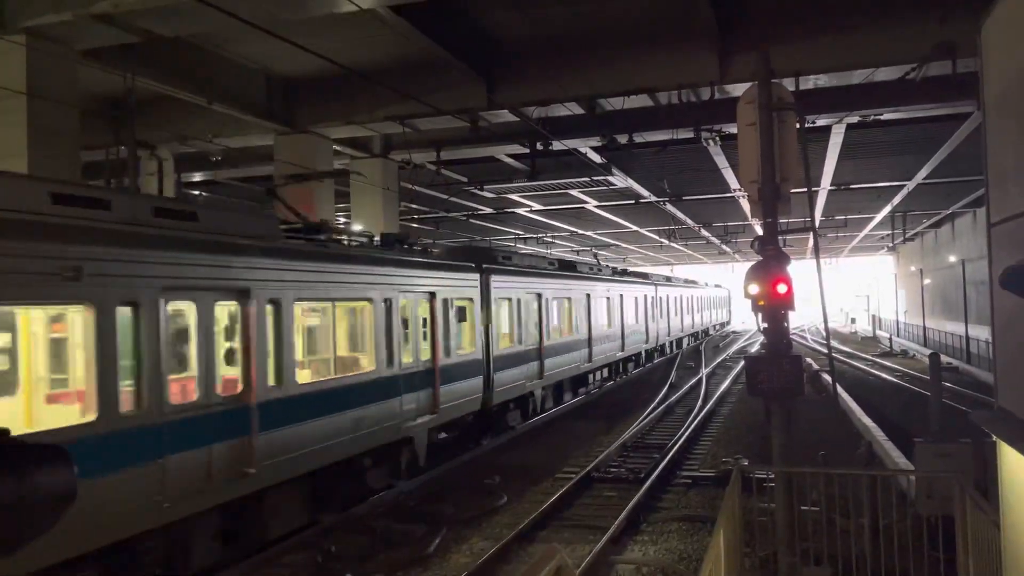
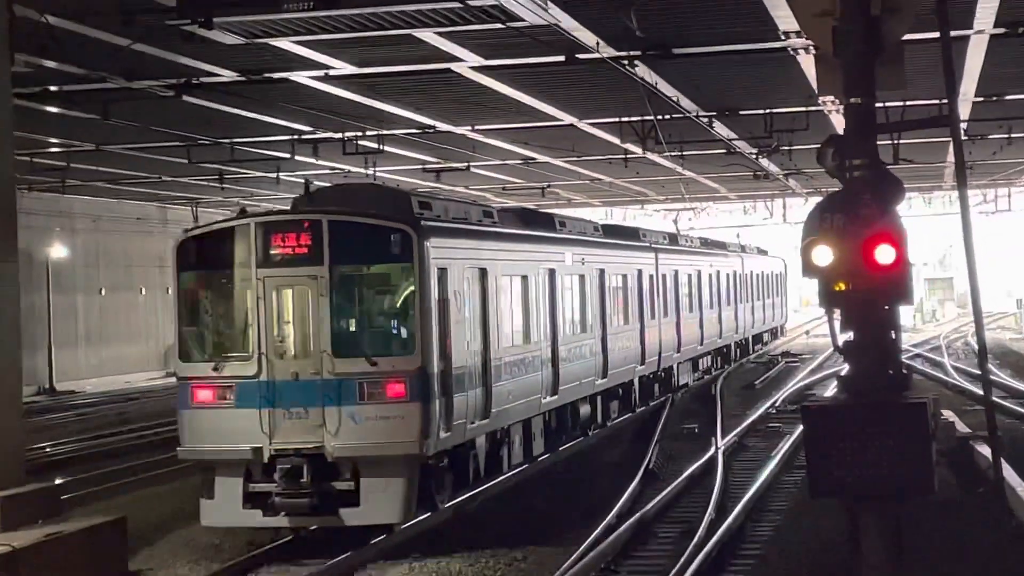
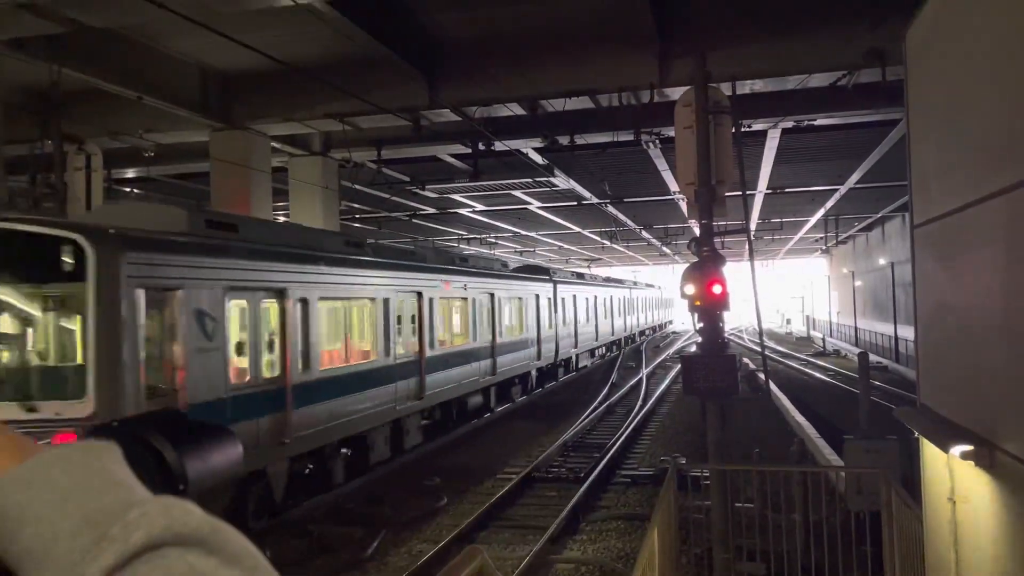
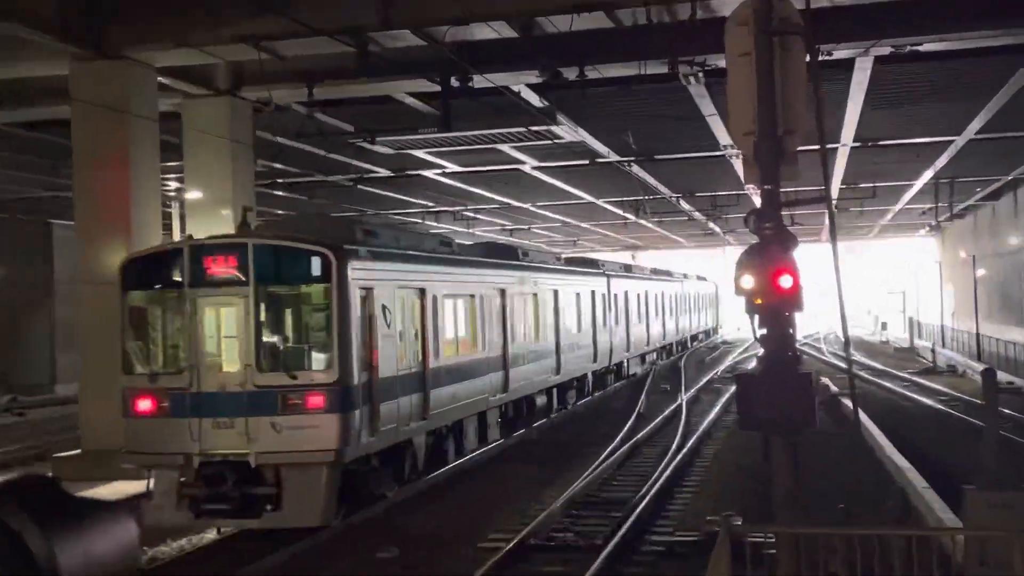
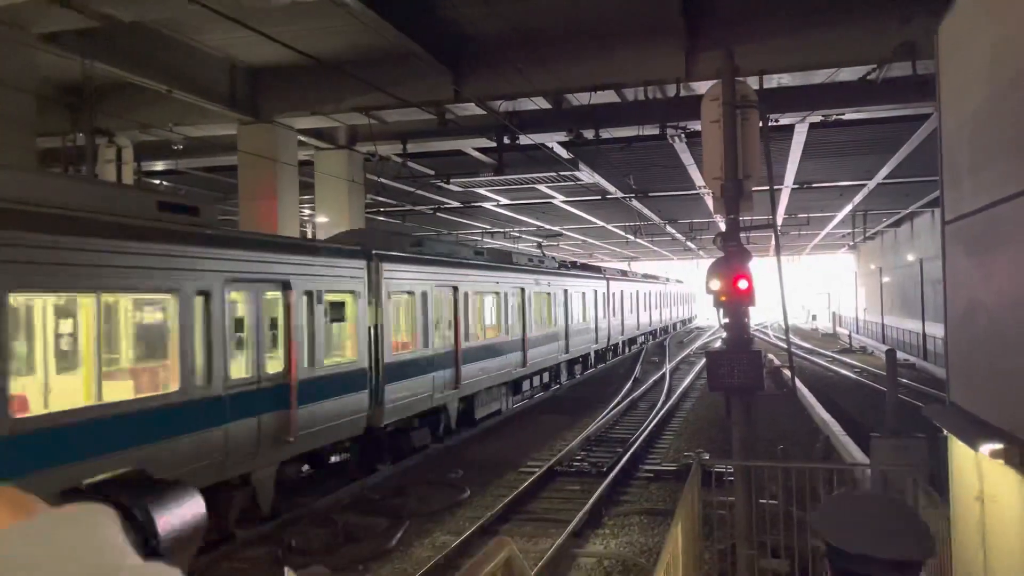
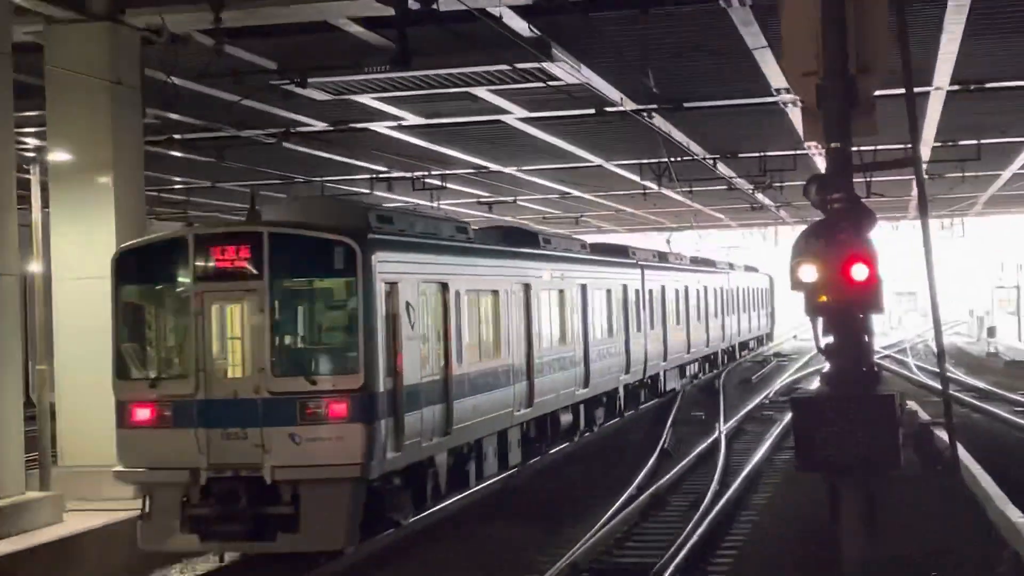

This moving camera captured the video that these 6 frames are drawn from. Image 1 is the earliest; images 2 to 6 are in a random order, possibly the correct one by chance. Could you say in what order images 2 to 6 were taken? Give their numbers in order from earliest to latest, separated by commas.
5, 3, 4, 6, 2
